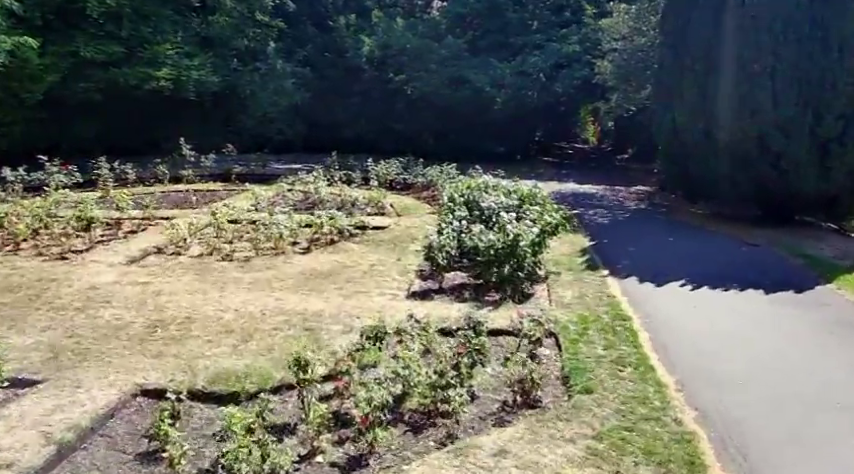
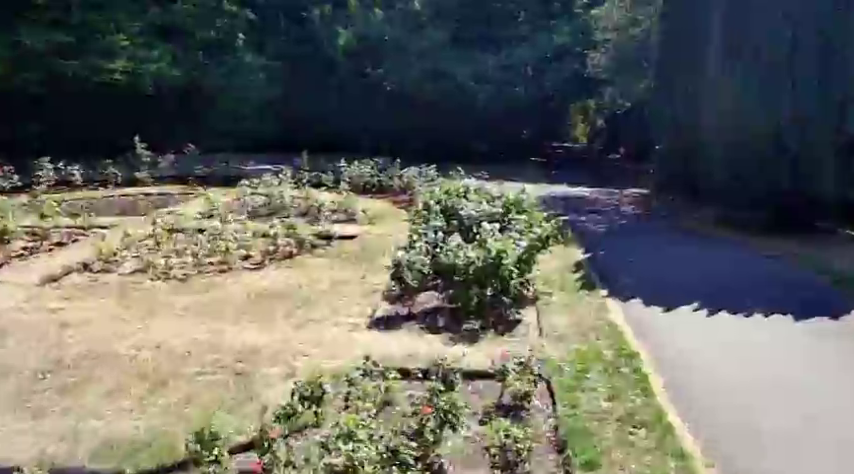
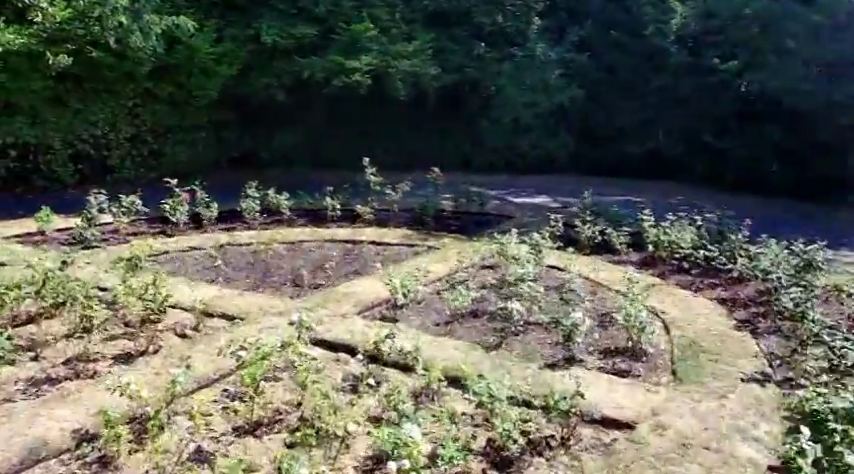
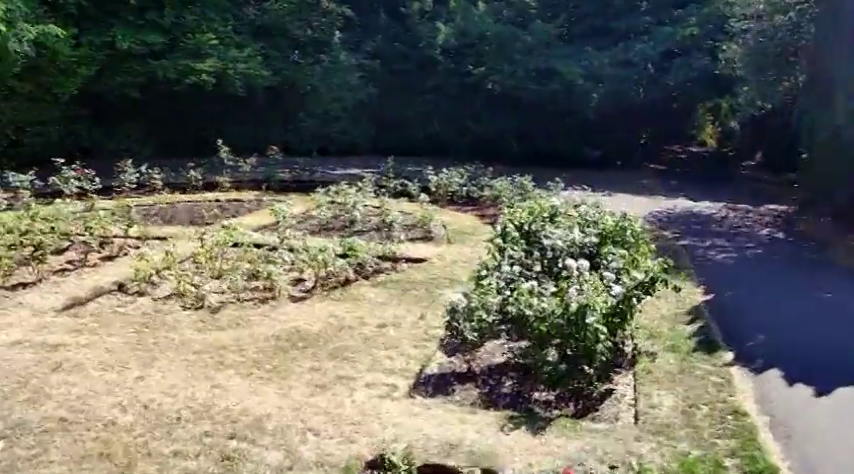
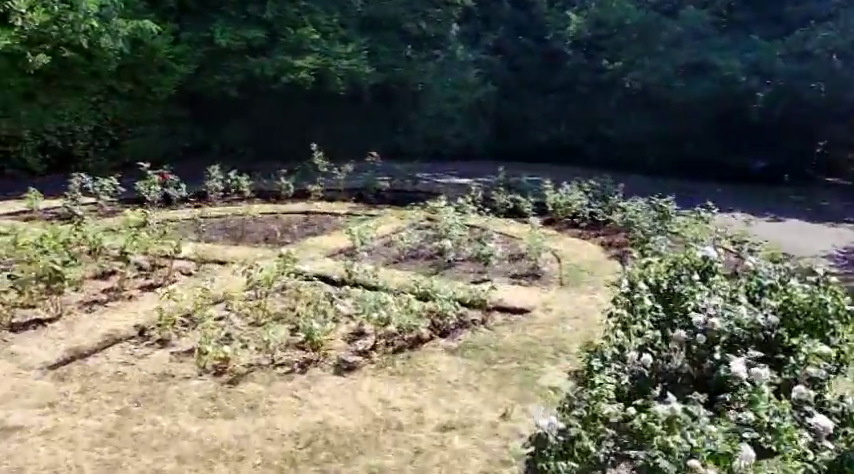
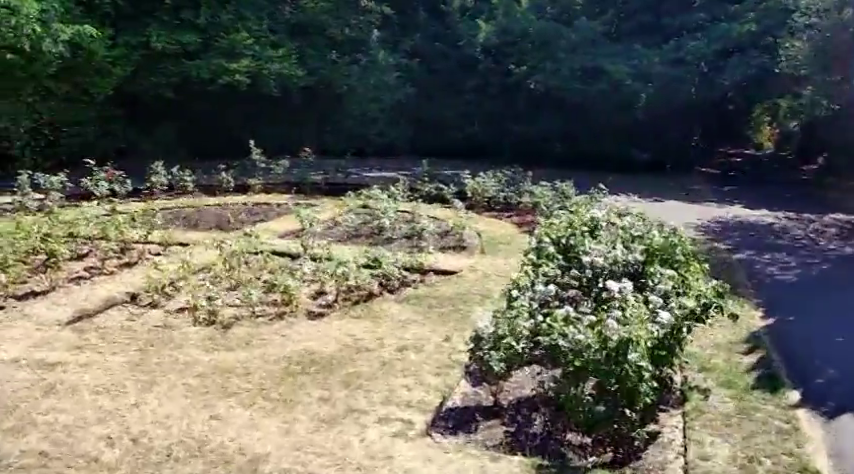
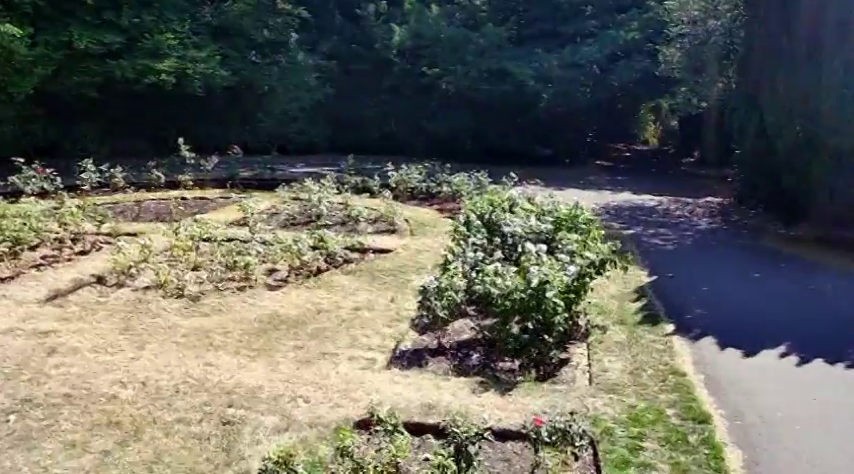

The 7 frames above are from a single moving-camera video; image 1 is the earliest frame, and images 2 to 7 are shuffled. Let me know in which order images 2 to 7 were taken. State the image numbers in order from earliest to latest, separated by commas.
2, 7, 4, 6, 5, 3
